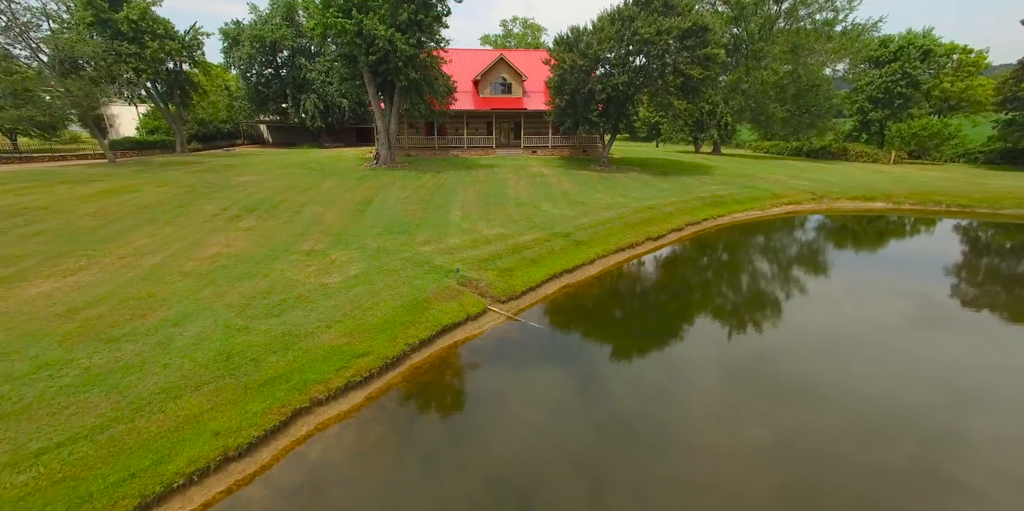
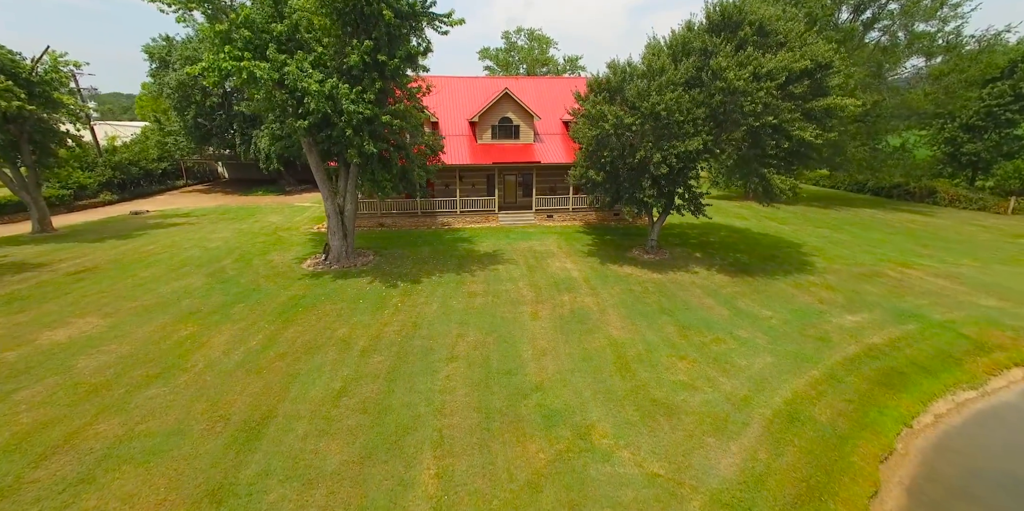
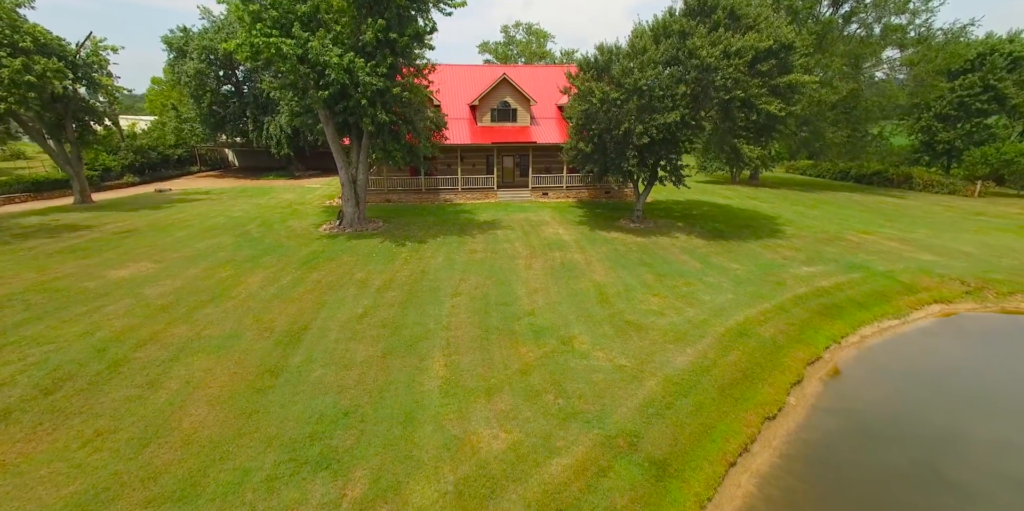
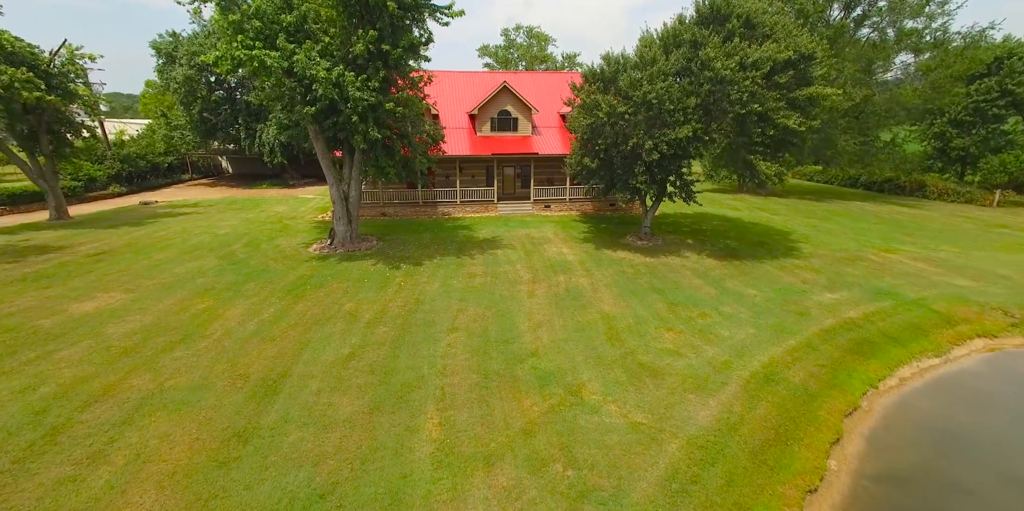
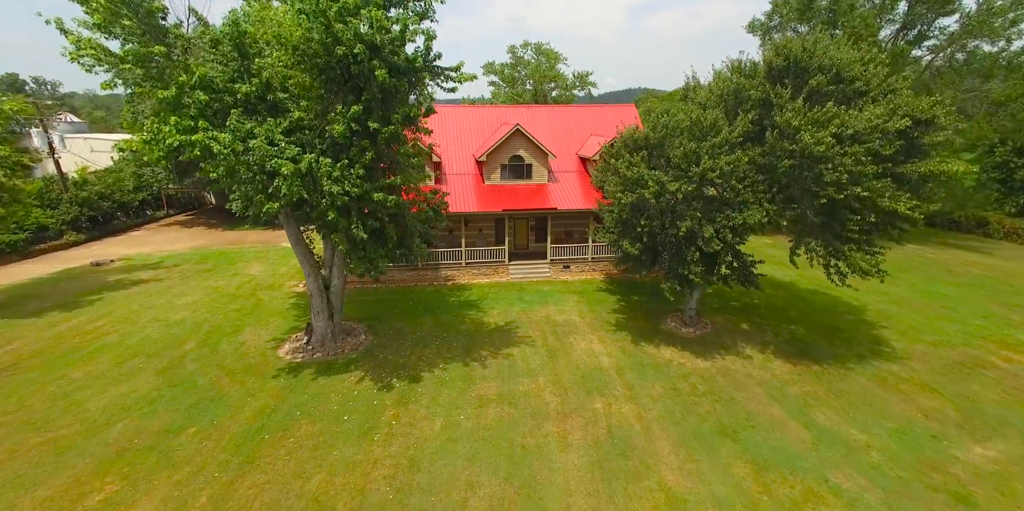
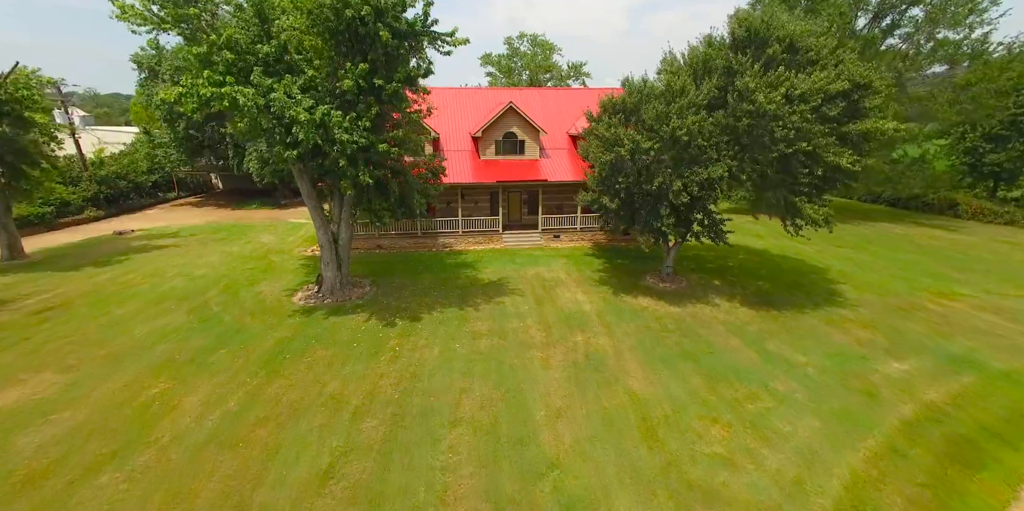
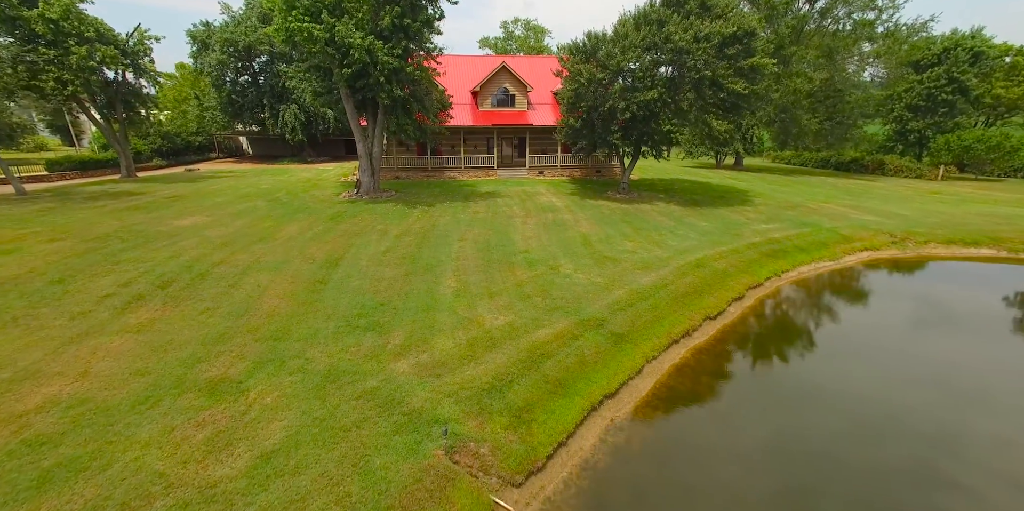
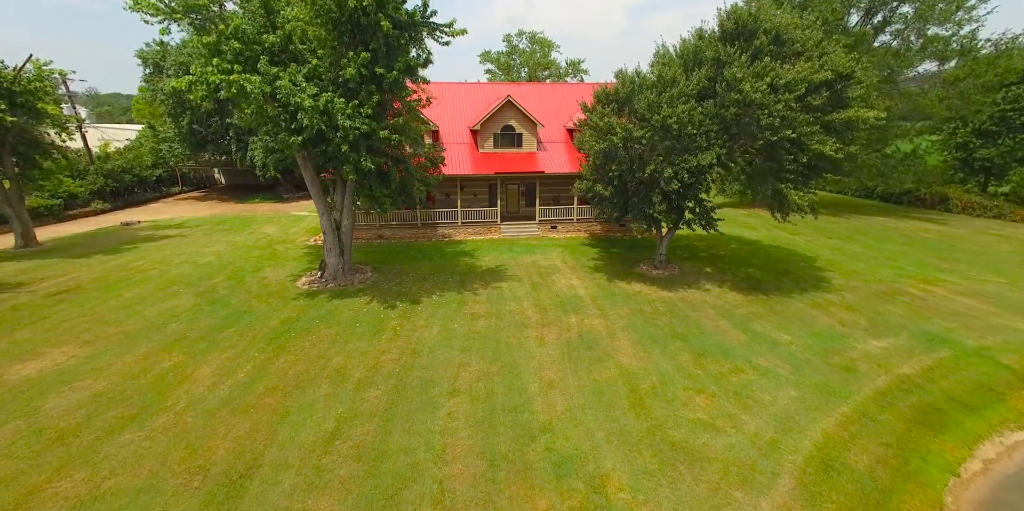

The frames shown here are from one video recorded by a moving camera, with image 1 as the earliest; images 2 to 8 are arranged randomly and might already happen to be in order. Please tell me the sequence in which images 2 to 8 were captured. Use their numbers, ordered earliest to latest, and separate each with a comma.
7, 3, 4, 2, 8, 6, 5
